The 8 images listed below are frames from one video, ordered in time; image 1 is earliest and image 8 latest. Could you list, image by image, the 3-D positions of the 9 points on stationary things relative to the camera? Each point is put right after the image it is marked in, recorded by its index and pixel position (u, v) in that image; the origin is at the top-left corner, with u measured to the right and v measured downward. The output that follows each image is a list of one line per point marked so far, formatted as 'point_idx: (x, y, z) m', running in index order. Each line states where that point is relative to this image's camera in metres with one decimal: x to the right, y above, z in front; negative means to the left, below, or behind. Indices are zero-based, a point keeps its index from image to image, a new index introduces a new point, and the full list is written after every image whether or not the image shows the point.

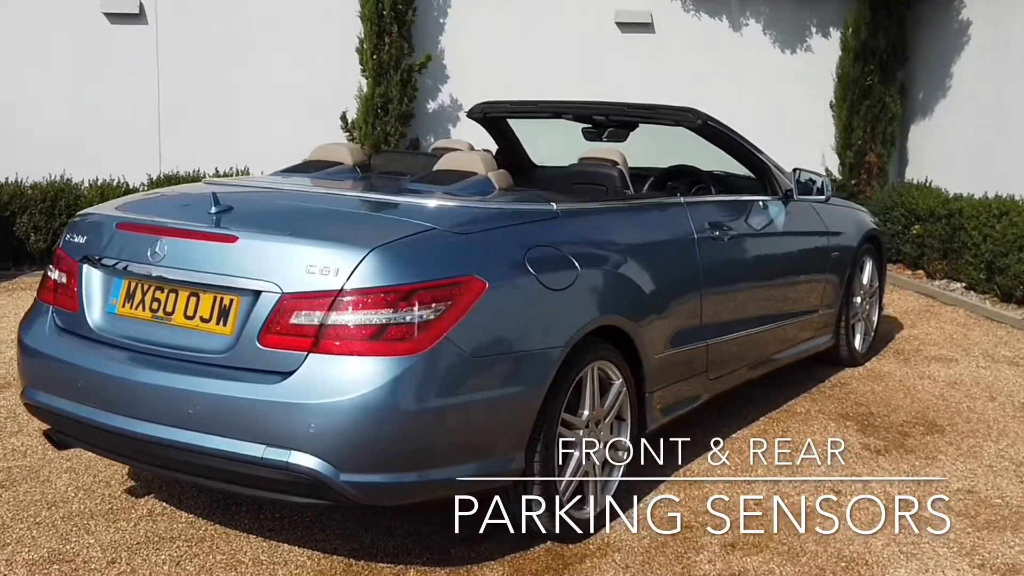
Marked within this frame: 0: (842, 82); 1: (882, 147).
0: (+2.8, +1.7, +9.5) m
1: (+3.1, +1.2, +9.6) m
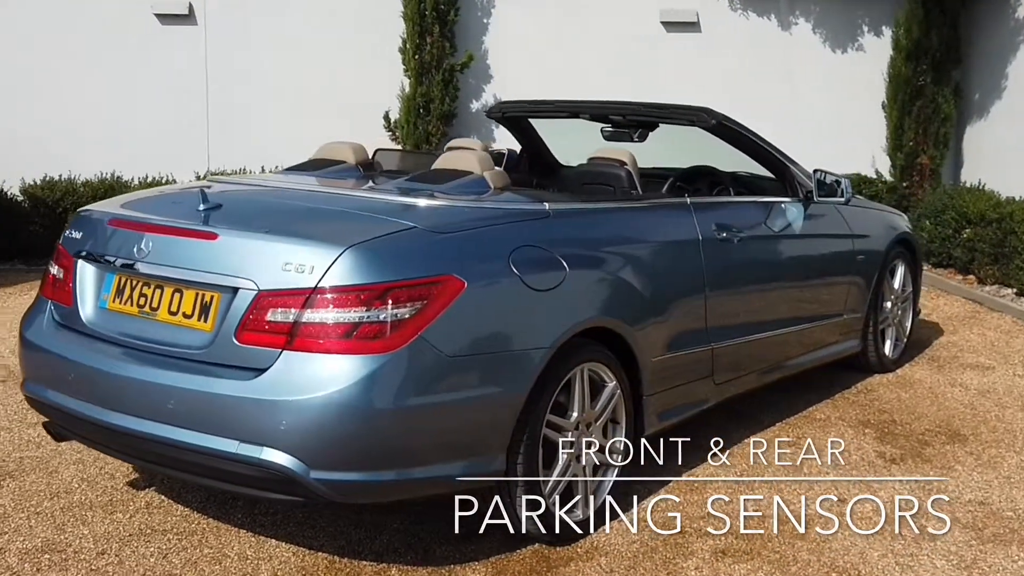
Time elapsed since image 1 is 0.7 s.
0: (+3.1, +1.7, +9.3) m
1: (+3.5, +1.2, +9.3) m
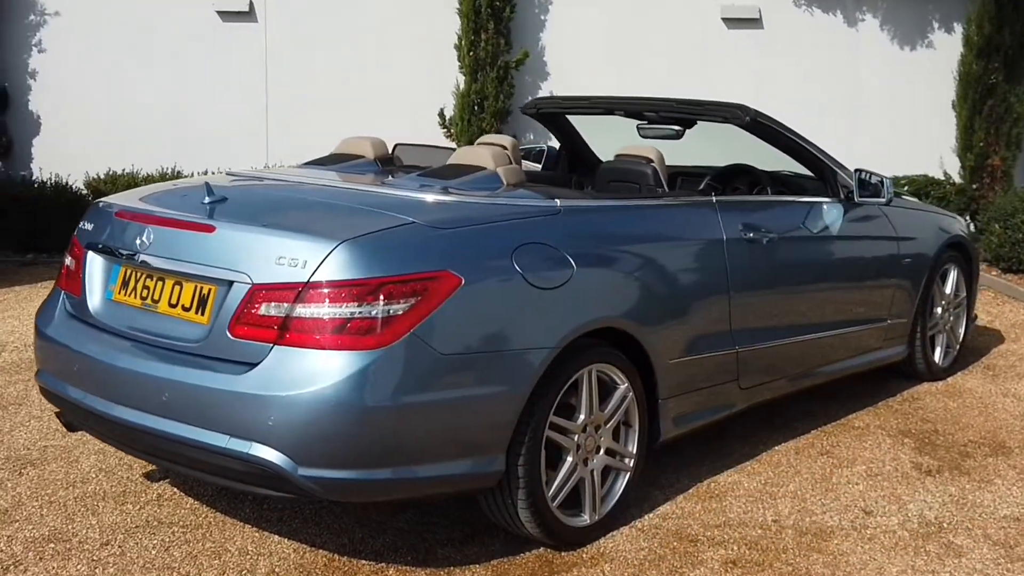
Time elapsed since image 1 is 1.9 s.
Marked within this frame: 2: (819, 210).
0: (+3.6, +1.7, +9.0) m
1: (+3.9, +1.1, +9.0) m
2: (+1.3, +0.3, +4.8) m
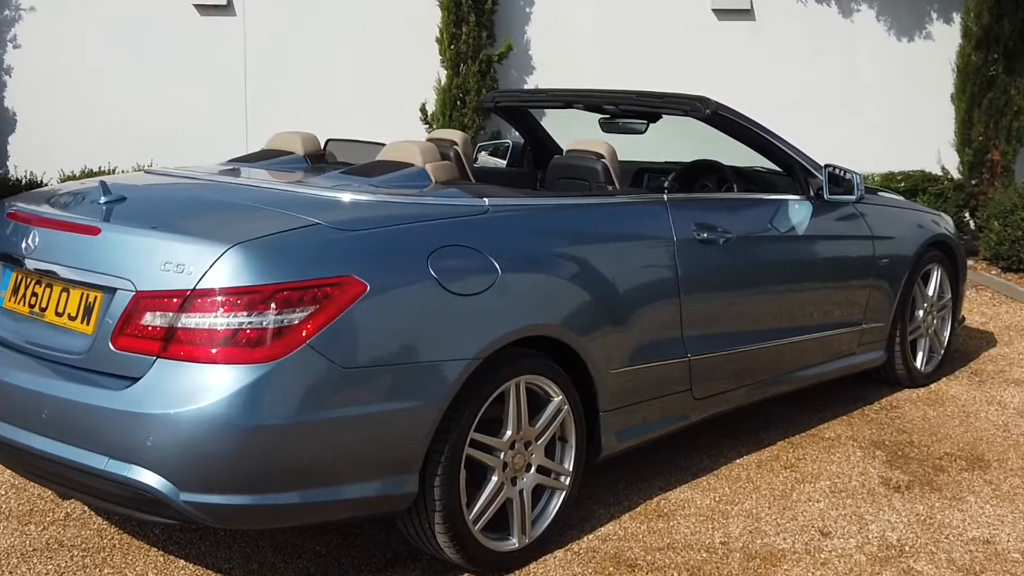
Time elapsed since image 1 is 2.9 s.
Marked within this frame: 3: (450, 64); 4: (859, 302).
0: (+3.5, +1.7, +8.7) m
1: (+3.8, +1.1, +8.7) m
2: (+1.1, +0.3, +4.5) m
3: (-0.5, +1.7, +8.8) m
4: (+1.5, -0.1, +4.9) m
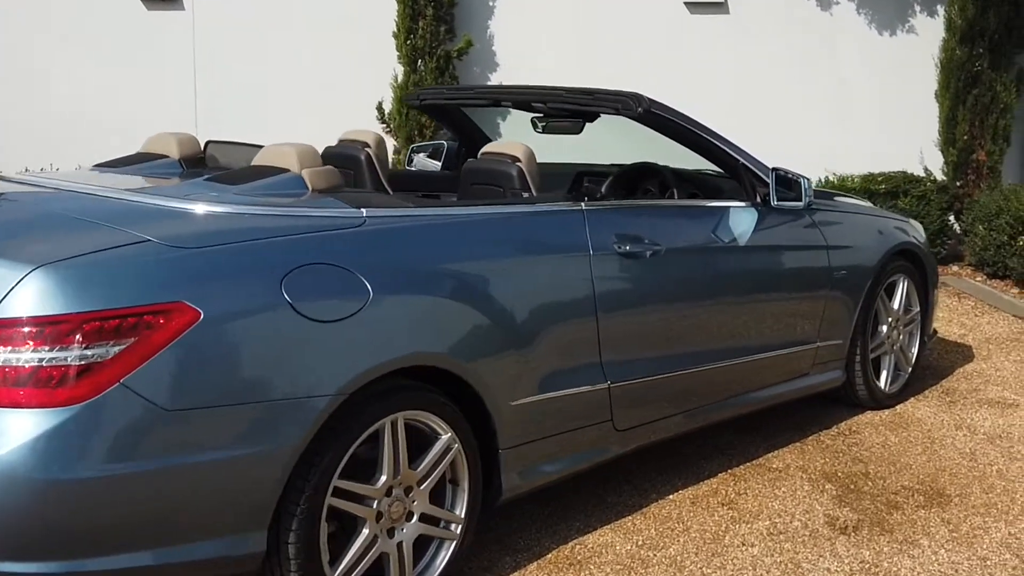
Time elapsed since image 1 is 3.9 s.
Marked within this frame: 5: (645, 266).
0: (+3.2, +1.6, +8.3) m
1: (+3.5, +1.1, +8.3) m
2: (+0.8, +0.3, +4.1) m
3: (-0.8, +1.7, +8.4) m
4: (+1.2, -0.1, +4.4) m
5: (+0.4, +0.1, +3.6) m
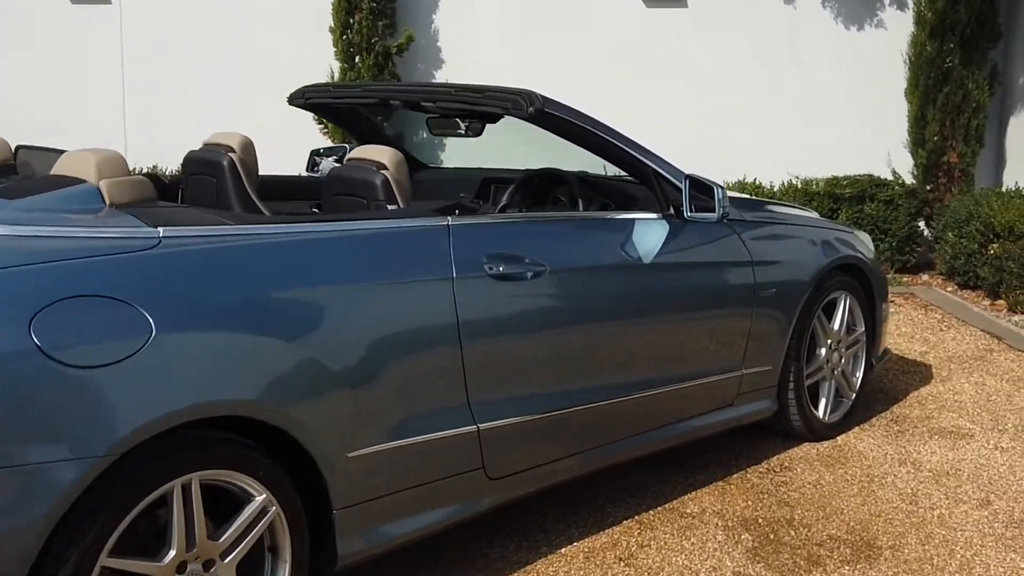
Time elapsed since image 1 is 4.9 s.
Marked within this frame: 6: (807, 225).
0: (+2.8, +1.5, +7.8) m
1: (+3.1, +1.0, +7.8) m
2: (+0.4, +0.2, +3.6) m
3: (-1.2, +1.6, +7.9) m
4: (+0.8, -0.2, +4.0) m
5: (0.0, 0.0, +3.2) m
6: (+1.2, +0.2, +4.4) m
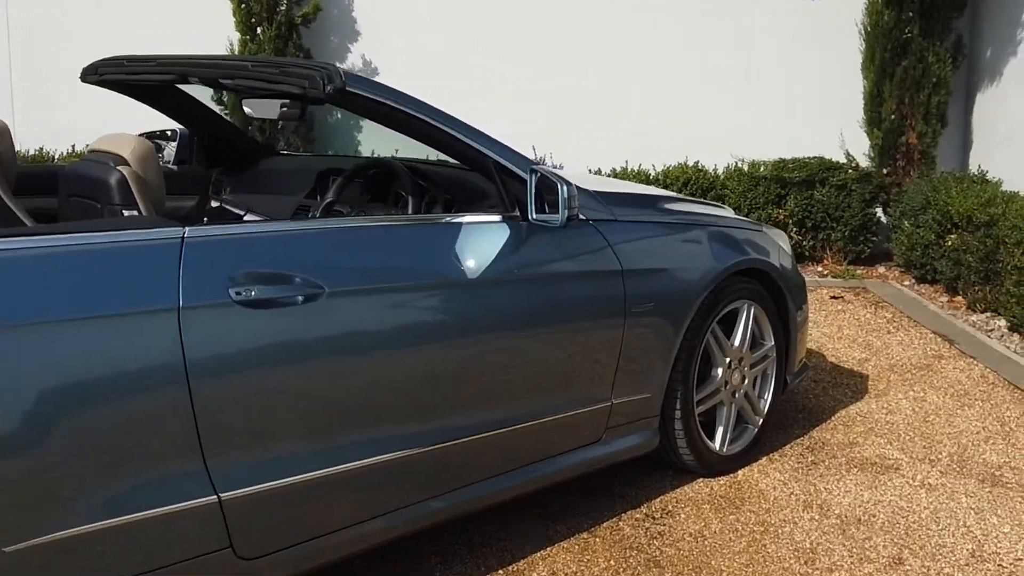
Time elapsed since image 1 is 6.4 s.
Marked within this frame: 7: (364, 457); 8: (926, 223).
0: (+2.3, +1.6, +7.1) m
1: (+2.6, +1.0, +7.1) m
2: (-0.1, +0.1, +3.0) m
3: (-1.7, +1.7, +7.2) m
4: (+0.3, -0.2, +3.3) m
5: (-0.5, -0.1, +2.5) m
6: (+0.6, +0.2, +3.7) m
7: (-0.3, -0.4, +2.7) m
8: (+2.4, +0.4, +6.6) m
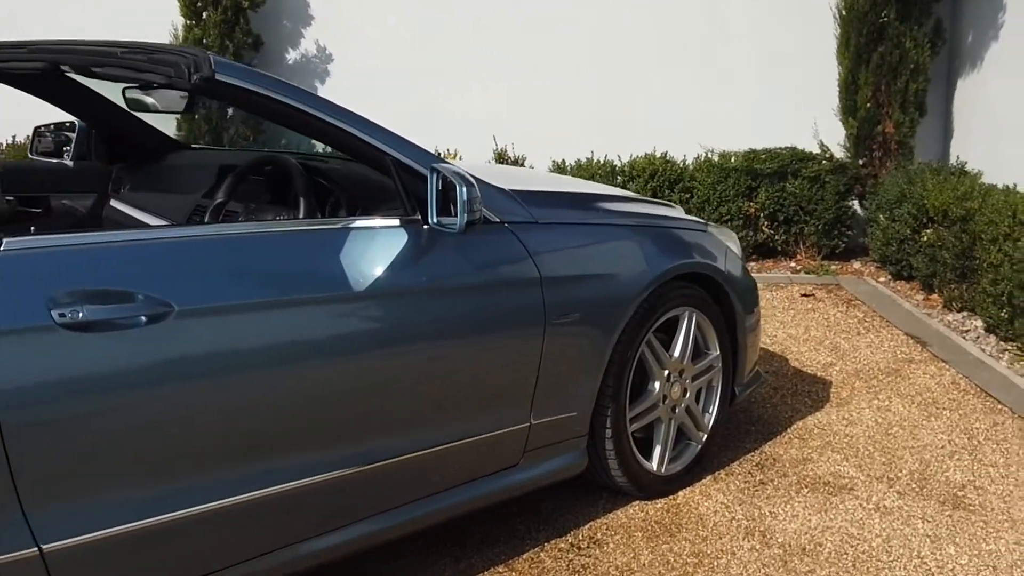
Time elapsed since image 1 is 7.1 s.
0: (+2.0, +1.6, +6.8) m
1: (+2.4, +1.1, +6.8) m
2: (-0.4, +0.1, +2.7) m
3: (-1.9, +1.7, +6.9) m
4: (0.0, -0.3, +3.0) m
5: (-0.7, -0.1, +2.2) m
6: (+0.4, +0.2, +3.4) m
7: (-0.6, -0.4, +2.4) m
8: (+2.2, +0.4, +6.3) m
